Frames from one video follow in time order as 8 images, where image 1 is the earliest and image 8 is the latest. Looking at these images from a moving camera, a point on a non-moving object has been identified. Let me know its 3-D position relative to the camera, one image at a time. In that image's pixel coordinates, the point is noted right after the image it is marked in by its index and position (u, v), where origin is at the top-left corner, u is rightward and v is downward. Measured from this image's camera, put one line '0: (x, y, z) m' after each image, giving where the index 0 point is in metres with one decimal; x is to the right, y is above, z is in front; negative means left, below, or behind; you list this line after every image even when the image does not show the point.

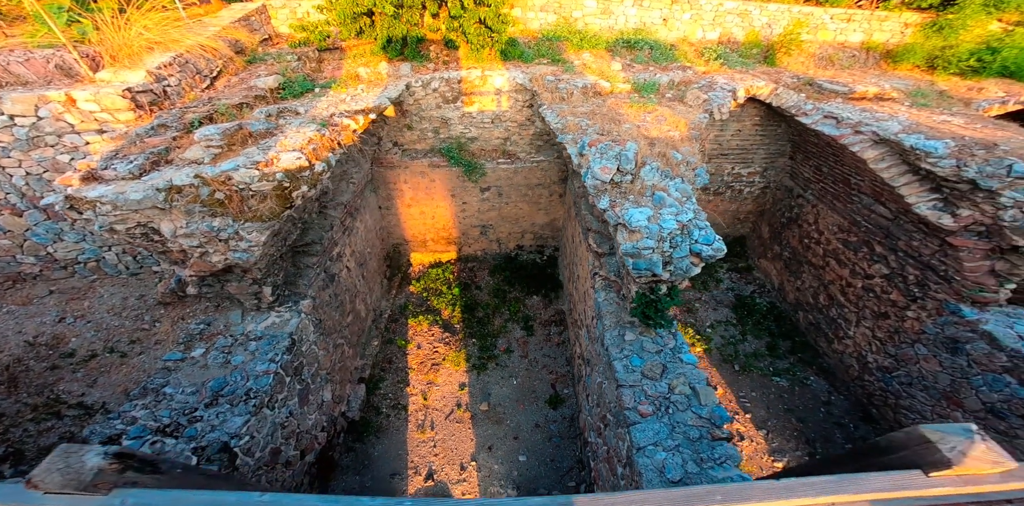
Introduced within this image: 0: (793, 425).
0: (+3.7, -2.4, +4.7) m
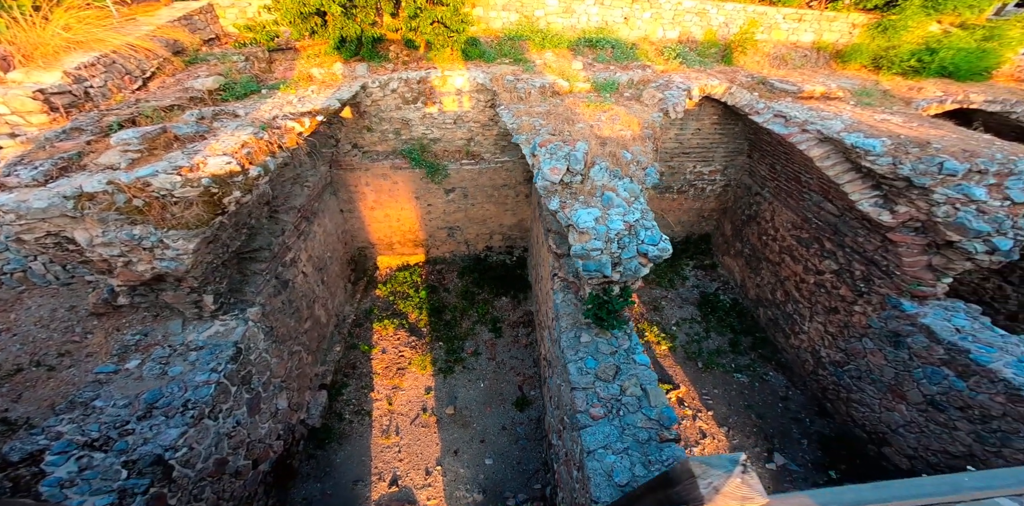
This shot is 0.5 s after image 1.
0: (+3.2, -2.3, +4.8) m
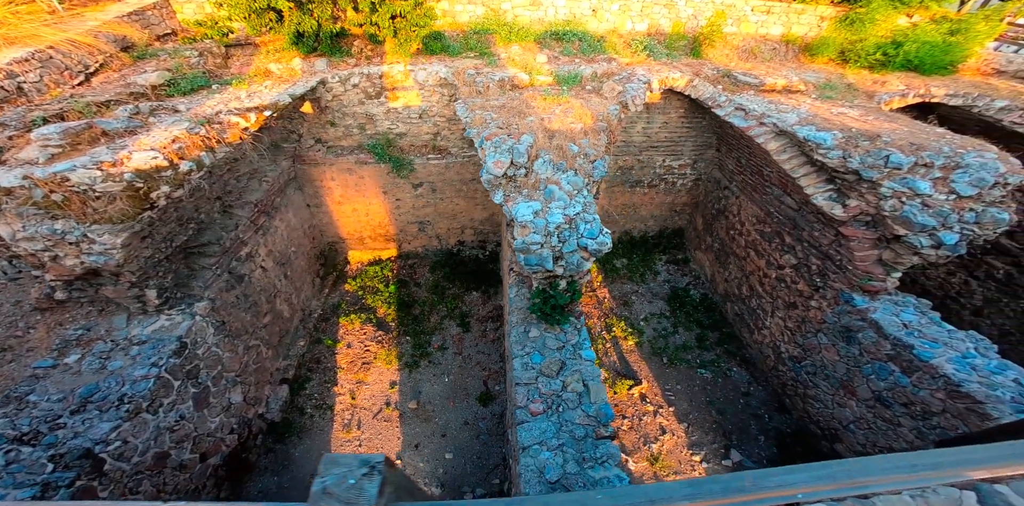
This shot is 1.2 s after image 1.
0: (+2.7, -2.2, +4.8) m
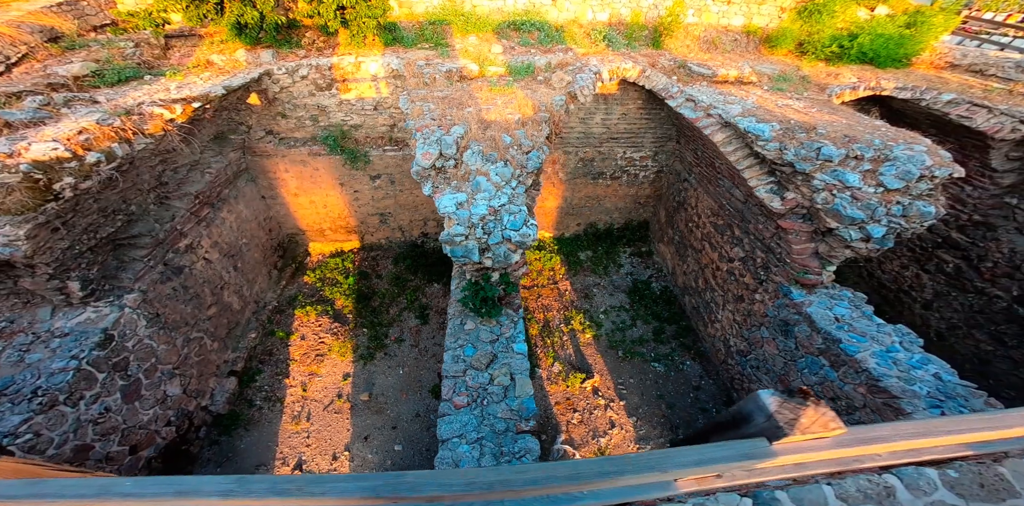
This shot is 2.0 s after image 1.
0: (+2.0, -2.1, +4.8) m
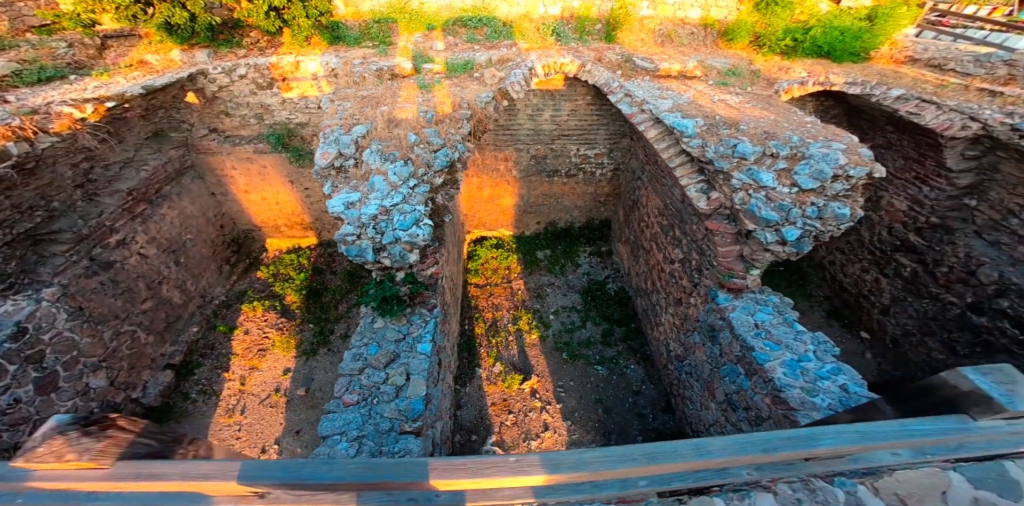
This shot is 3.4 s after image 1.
0: (+1.1, -2.2, +4.7) m
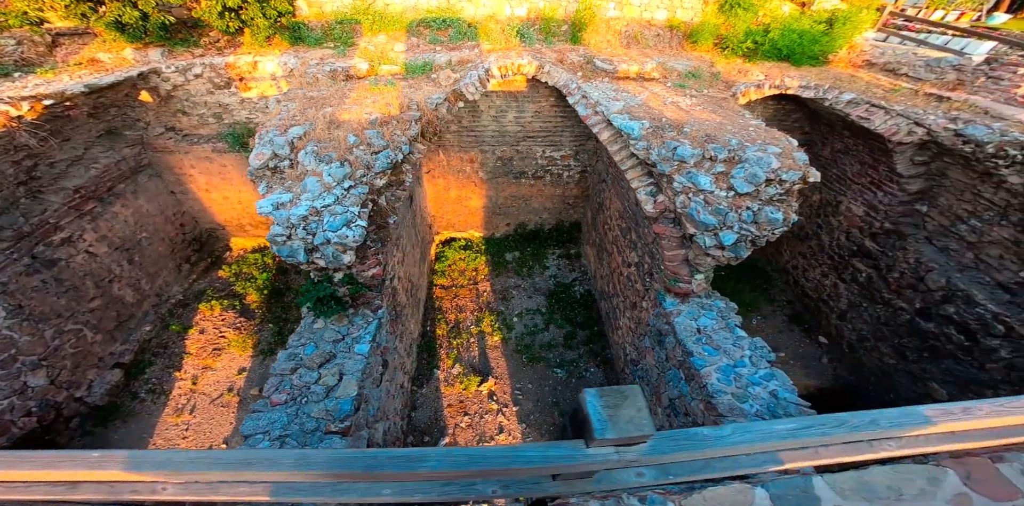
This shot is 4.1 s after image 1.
0: (+0.5, -2.2, +4.7) m
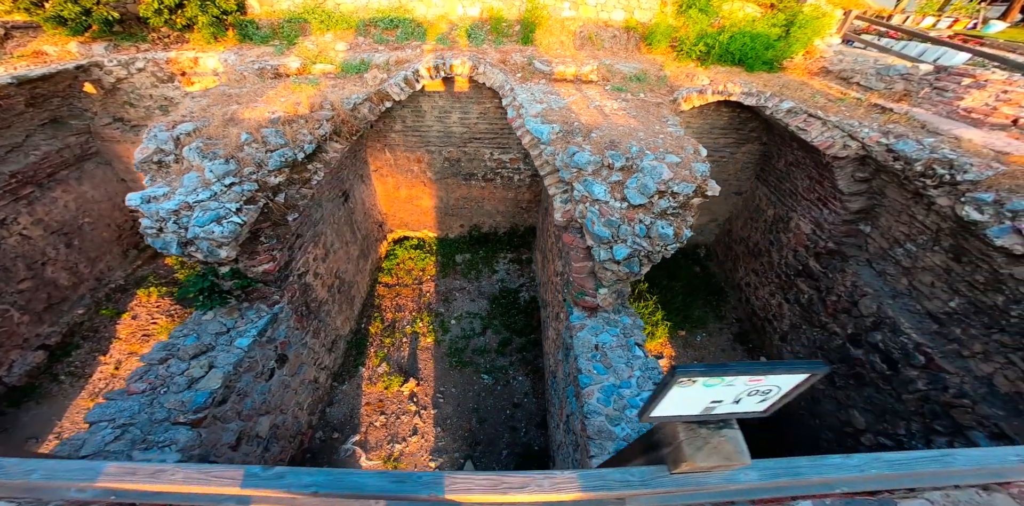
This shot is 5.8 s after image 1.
0: (-0.6, -2.2, +4.6) m
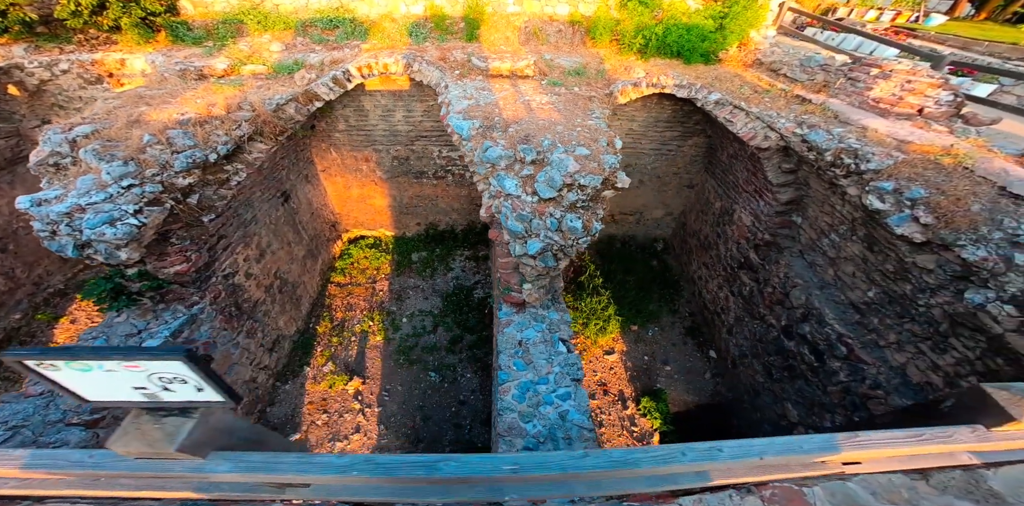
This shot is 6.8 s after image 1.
0: (-1.3, -2.2, +4.6) m
